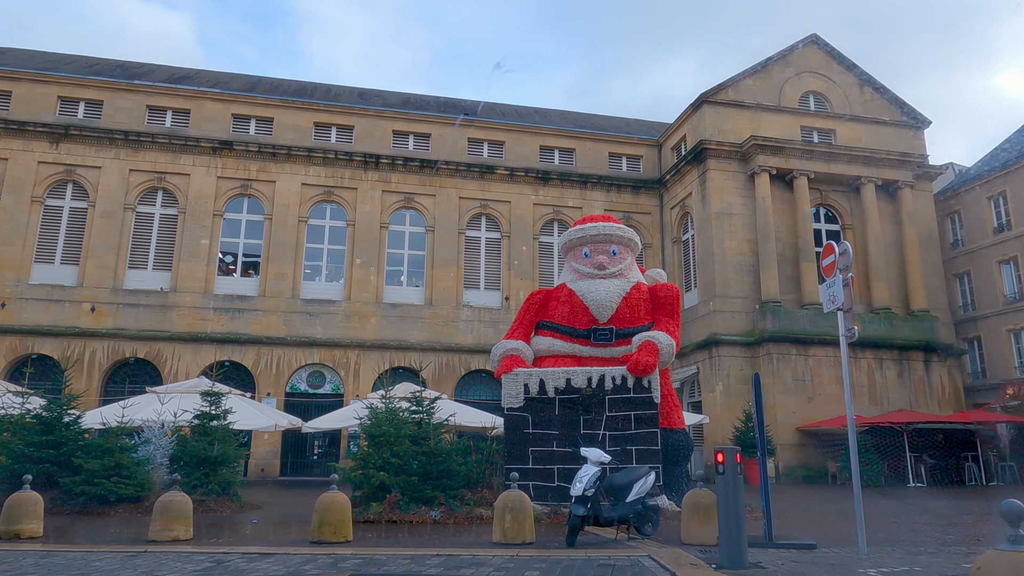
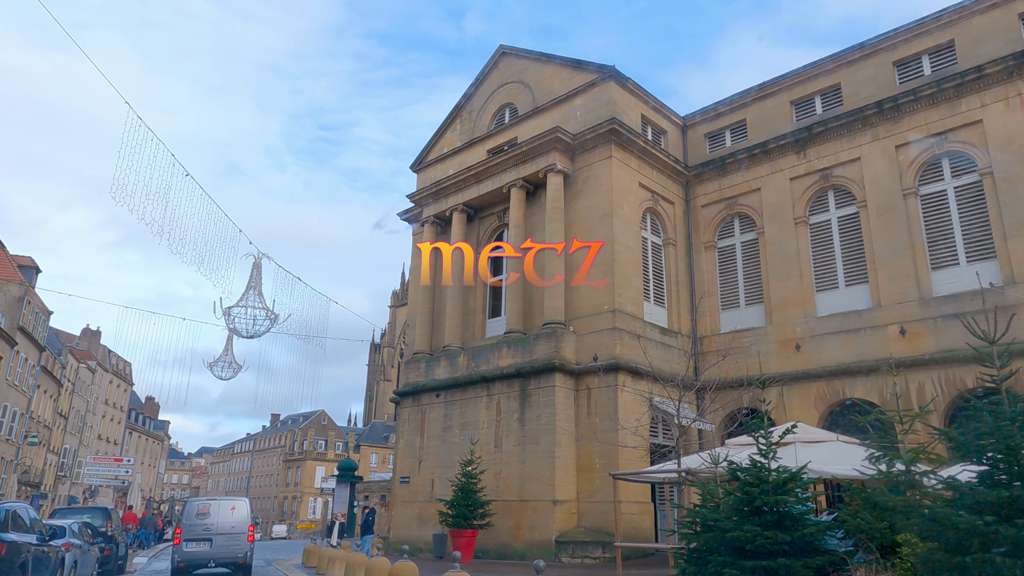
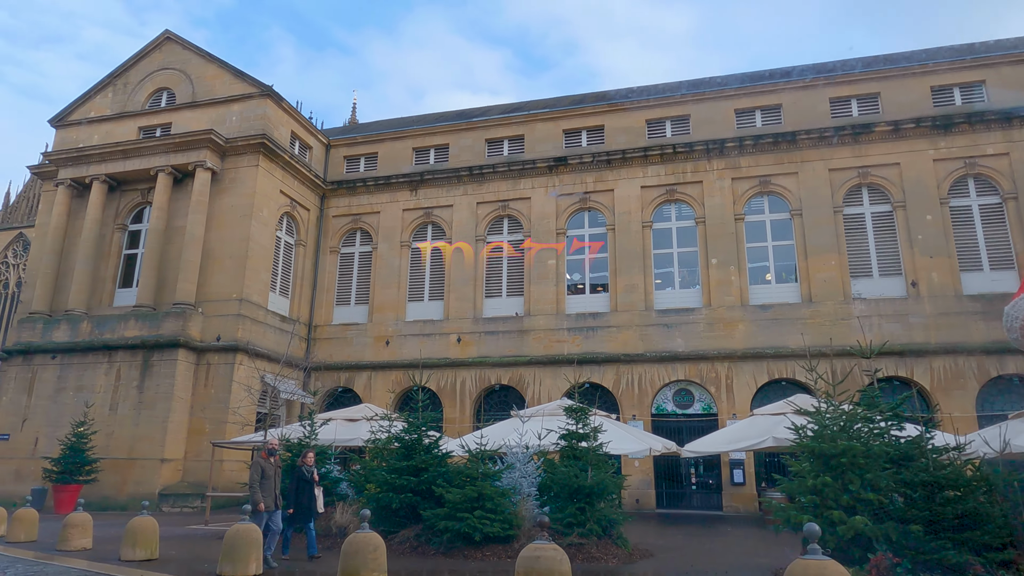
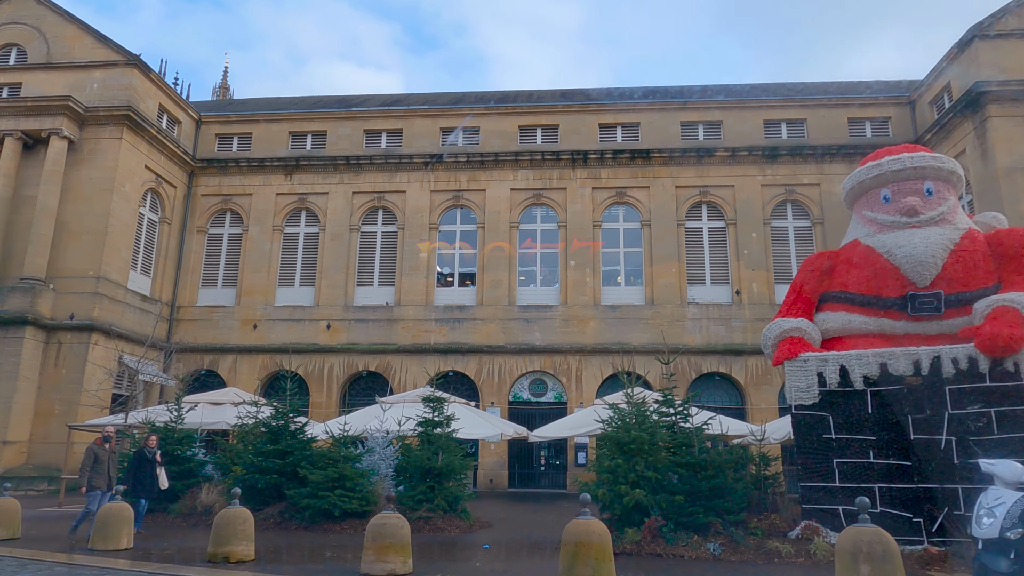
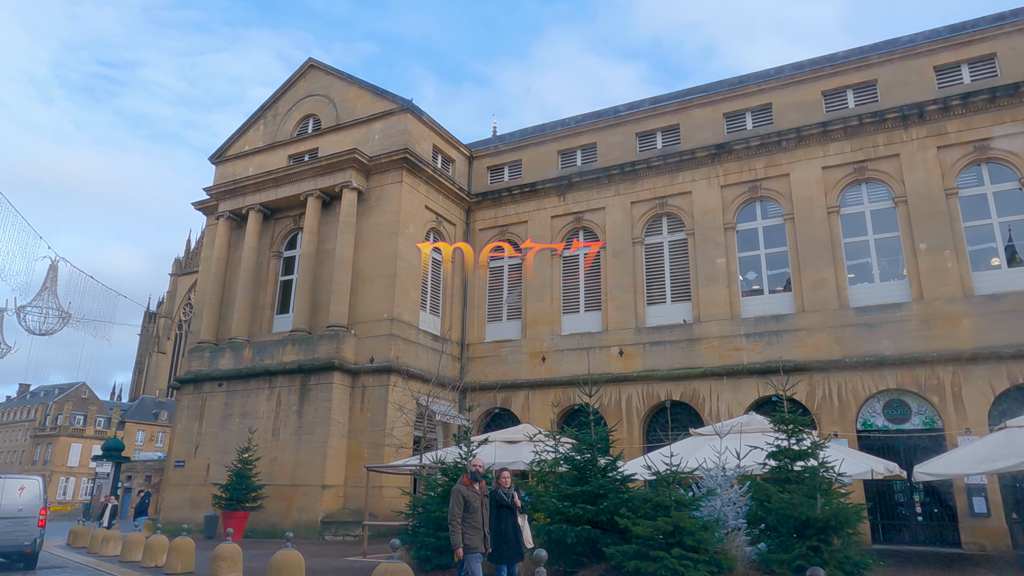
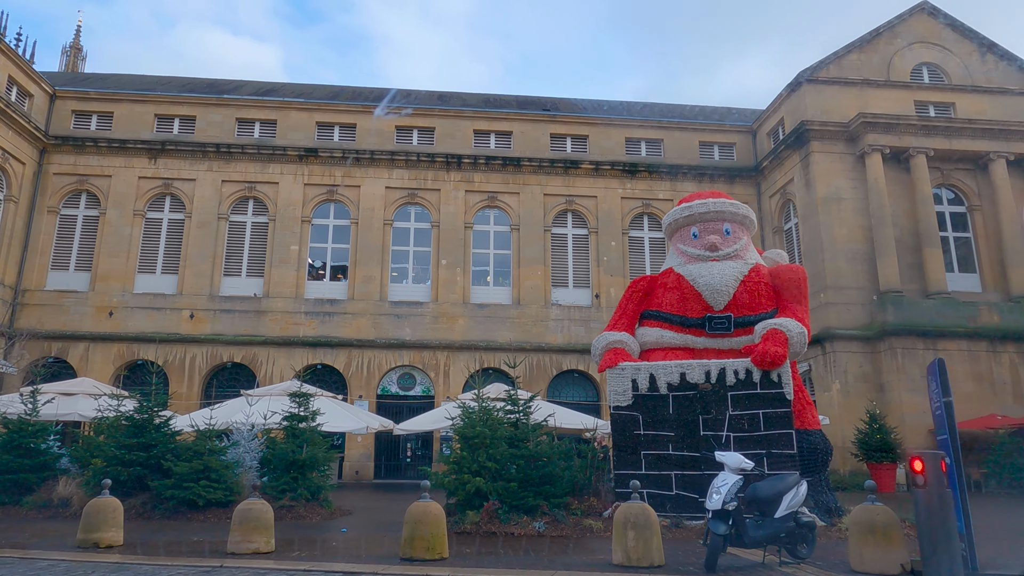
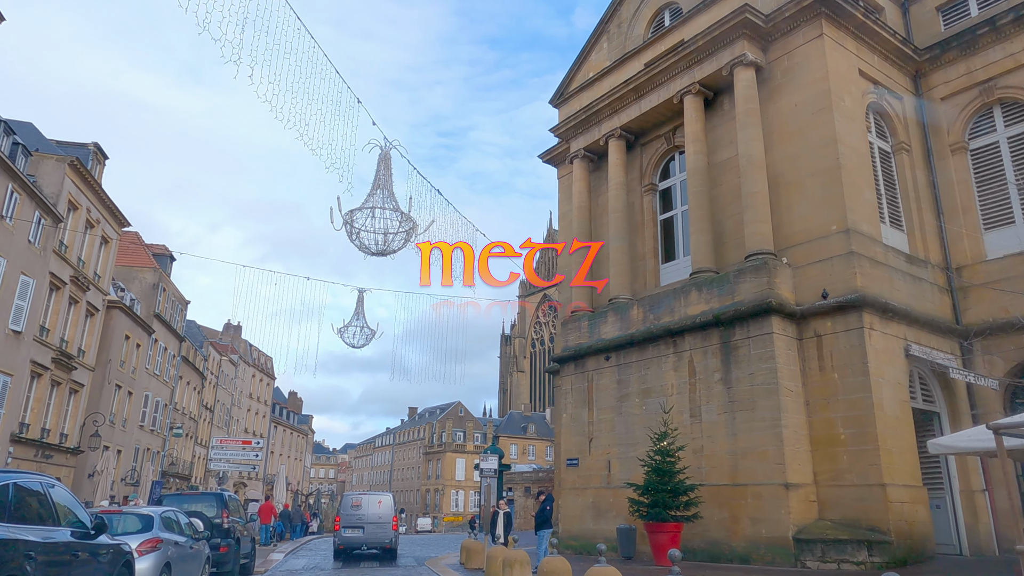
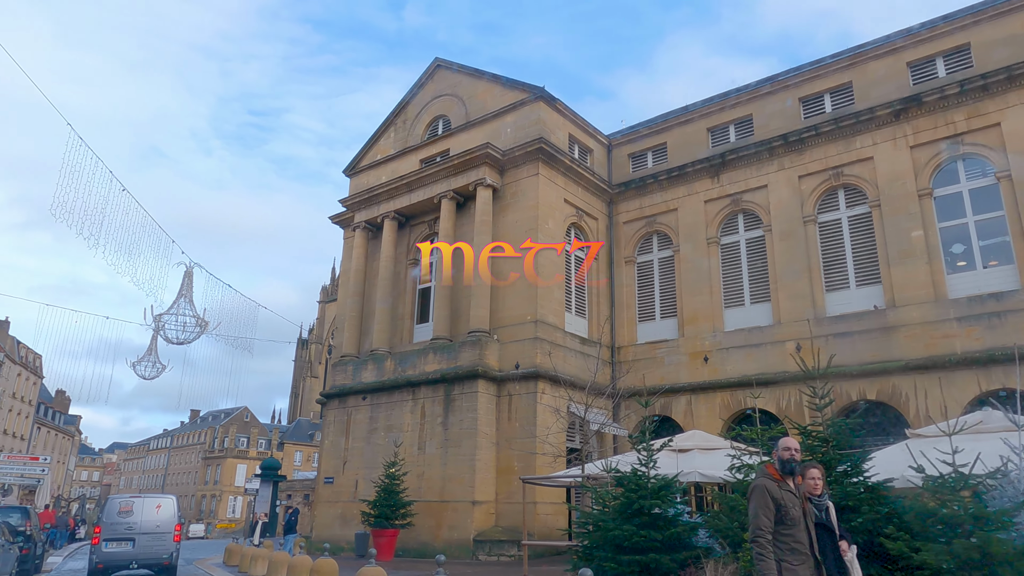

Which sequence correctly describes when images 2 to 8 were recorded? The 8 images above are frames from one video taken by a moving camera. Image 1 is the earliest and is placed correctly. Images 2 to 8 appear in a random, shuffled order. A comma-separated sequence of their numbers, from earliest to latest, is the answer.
6, 4, 3, 5, 8, 2, 7
